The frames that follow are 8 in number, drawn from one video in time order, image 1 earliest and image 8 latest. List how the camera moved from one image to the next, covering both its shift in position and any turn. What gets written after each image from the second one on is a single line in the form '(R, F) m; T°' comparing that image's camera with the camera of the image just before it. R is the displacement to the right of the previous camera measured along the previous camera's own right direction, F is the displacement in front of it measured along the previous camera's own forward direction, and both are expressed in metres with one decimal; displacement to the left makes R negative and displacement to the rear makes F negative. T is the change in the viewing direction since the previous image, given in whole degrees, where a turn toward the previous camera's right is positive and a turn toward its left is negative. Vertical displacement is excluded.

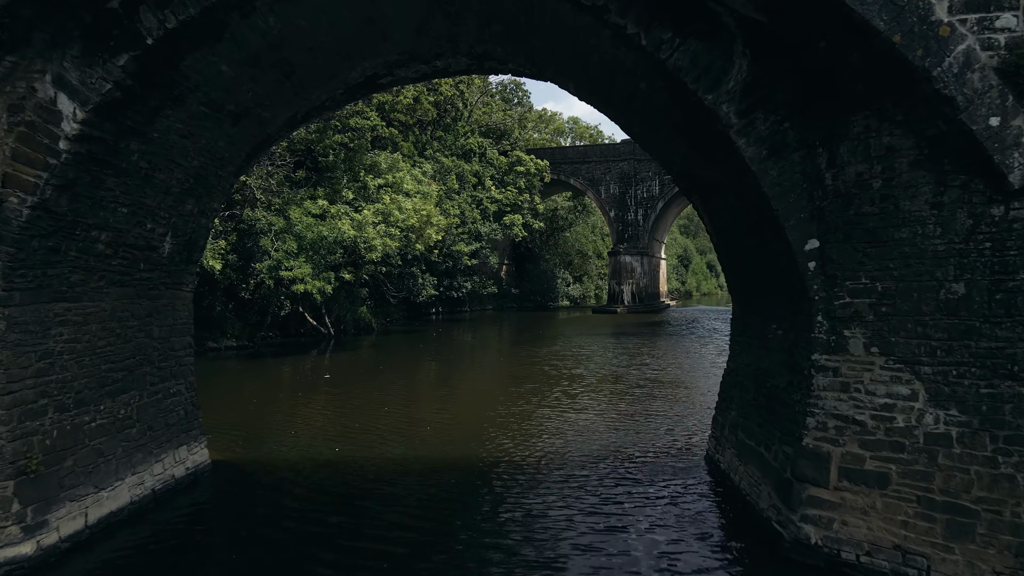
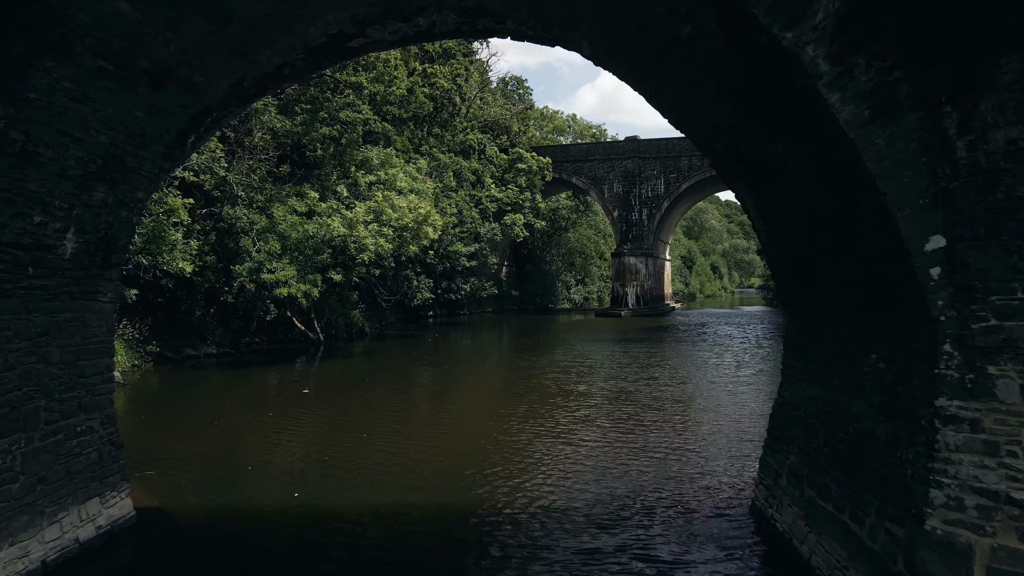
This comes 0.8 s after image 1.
(0.0, +1.1) m; 0°
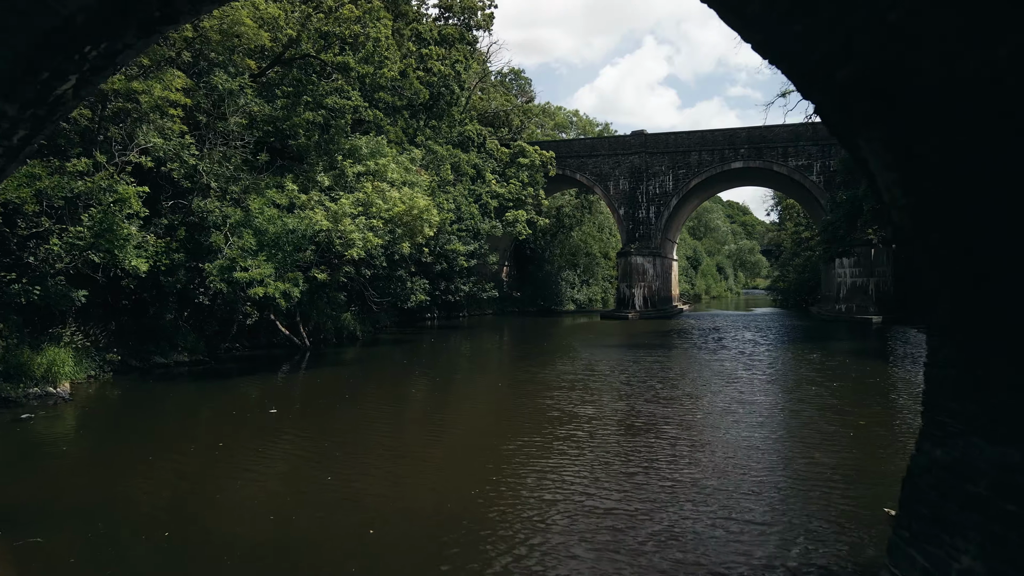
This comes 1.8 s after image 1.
(0.0, +1.5) m; 0°
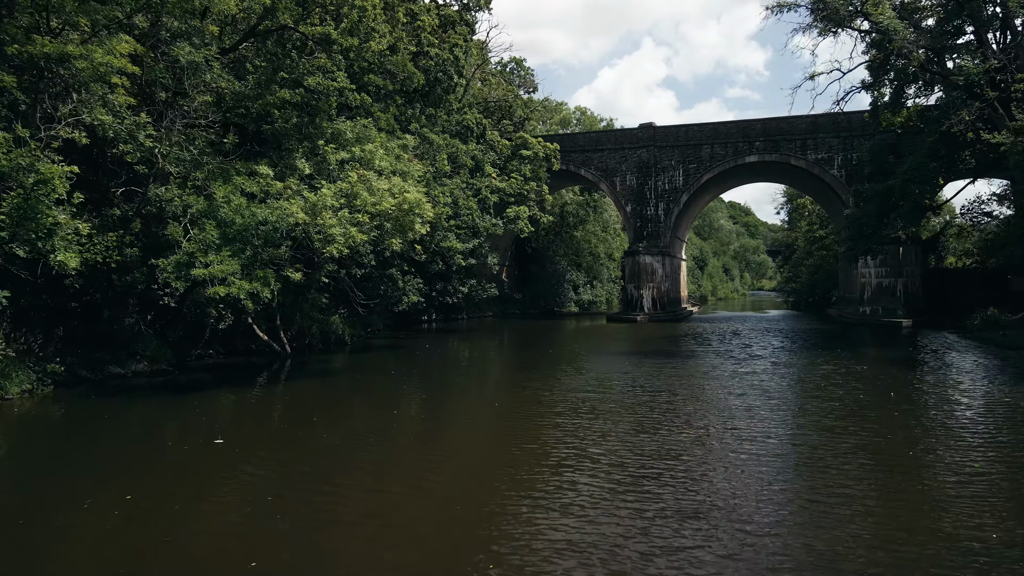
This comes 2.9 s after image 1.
(0.0, +1.7) m; 0°
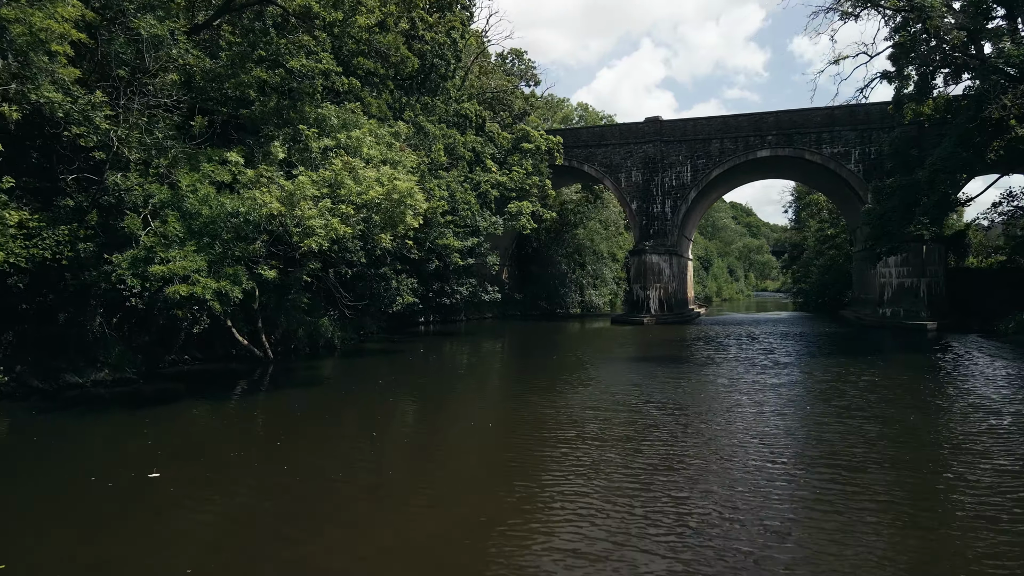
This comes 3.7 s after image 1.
(0.0, +1.3) m; 0°
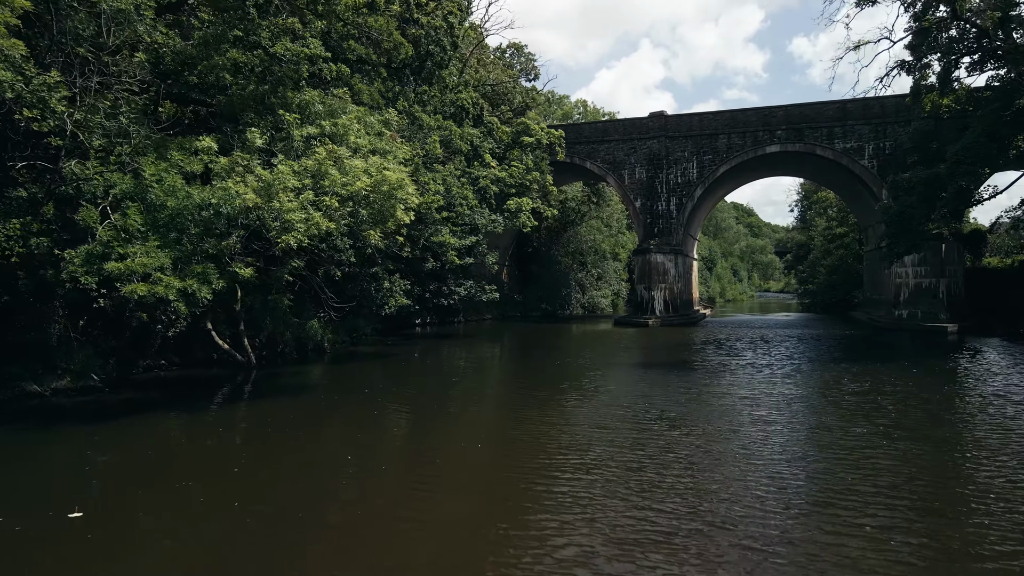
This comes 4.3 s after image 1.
(0.0, +1.0) m; 0°
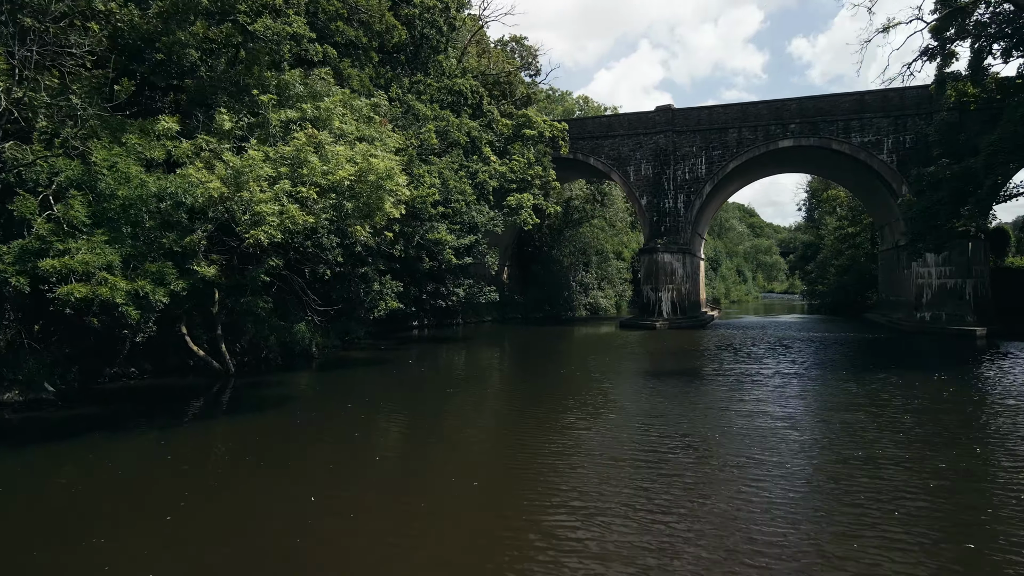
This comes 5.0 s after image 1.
(0.0, +1.1) m; 0°
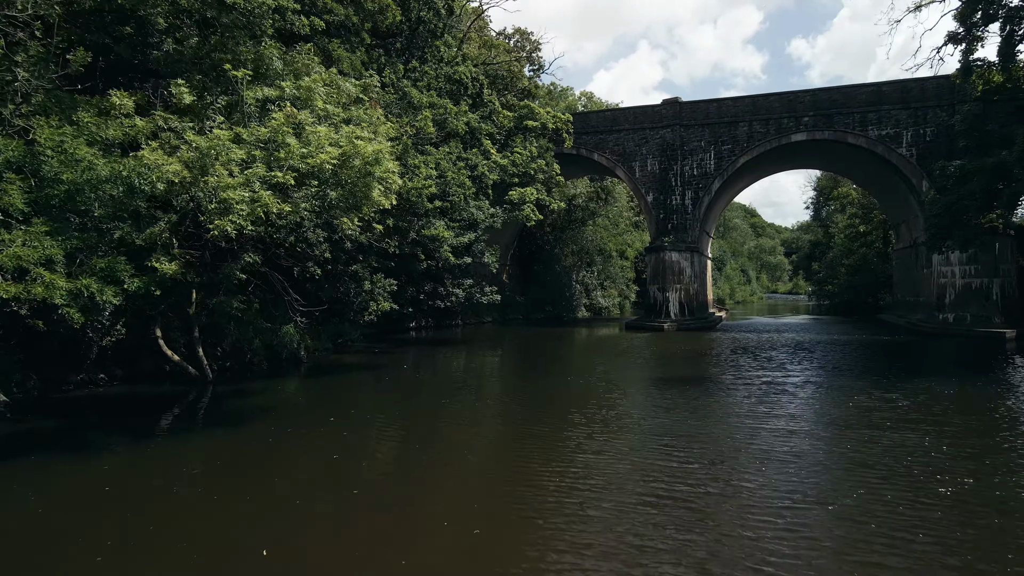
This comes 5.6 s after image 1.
(0.0, +1.0) m; 0°
